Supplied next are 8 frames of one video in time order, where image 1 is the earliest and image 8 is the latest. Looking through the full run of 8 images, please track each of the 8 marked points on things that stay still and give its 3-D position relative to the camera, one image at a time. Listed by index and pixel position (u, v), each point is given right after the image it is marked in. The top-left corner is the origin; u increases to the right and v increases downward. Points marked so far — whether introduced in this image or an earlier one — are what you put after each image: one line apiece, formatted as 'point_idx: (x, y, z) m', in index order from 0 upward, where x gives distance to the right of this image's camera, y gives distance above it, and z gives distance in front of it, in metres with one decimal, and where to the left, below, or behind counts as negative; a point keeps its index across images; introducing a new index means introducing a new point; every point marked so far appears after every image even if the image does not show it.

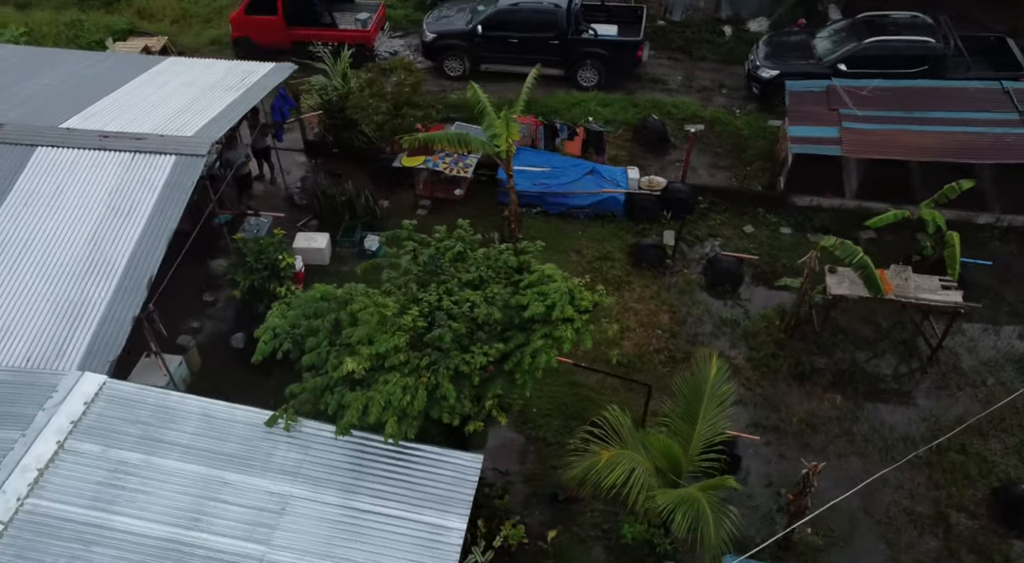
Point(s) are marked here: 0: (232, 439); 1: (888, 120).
0: (-2.6, -1.4, +7.0) m
1: (+6.2, +2.6, +12.6) m
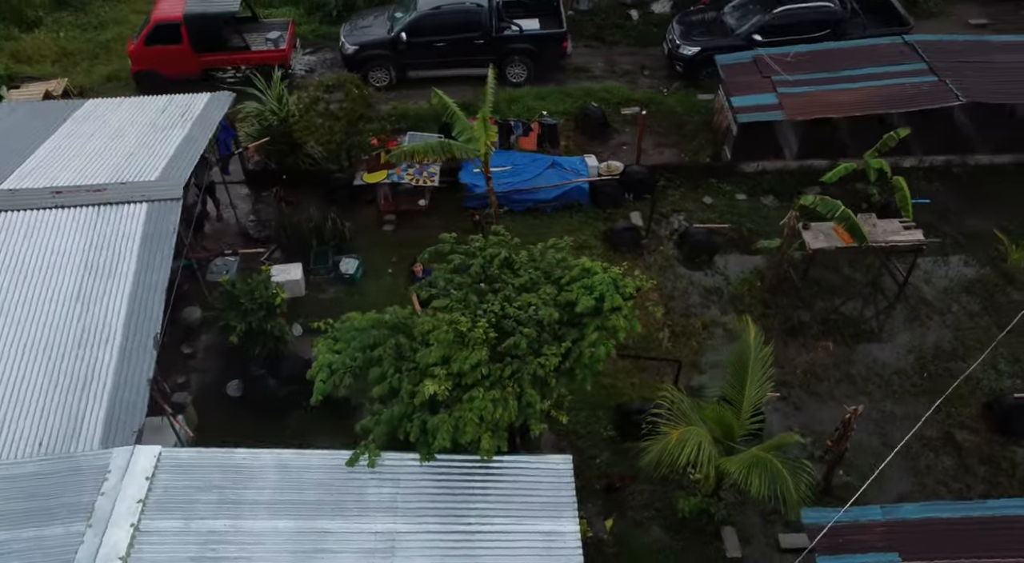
0: (-1.7, -1.8, +6.7) m
1: (+5.4, +3.5, +13.5) m
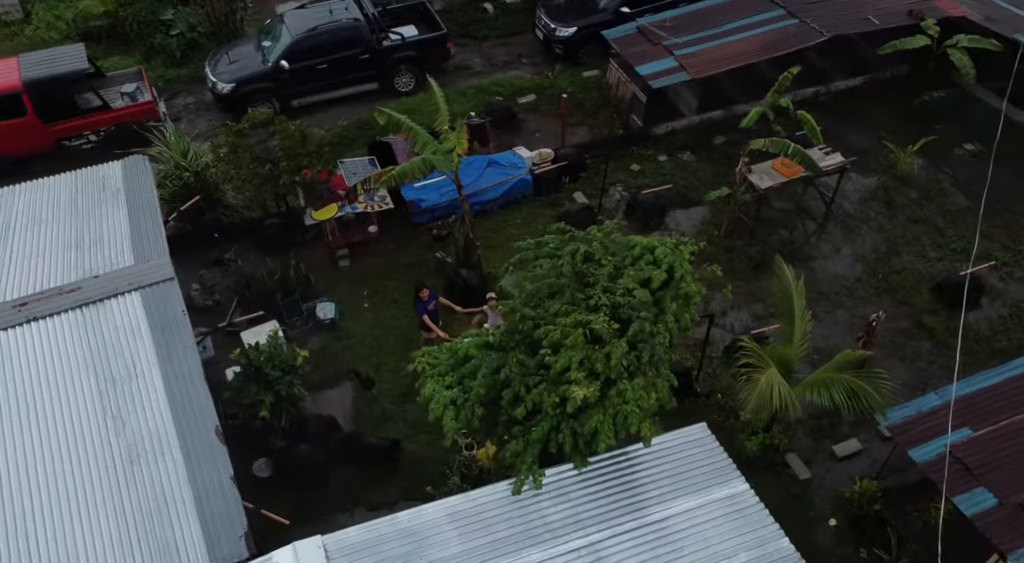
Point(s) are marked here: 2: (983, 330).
0: (-0.2, -2.0, +6.4) m
1: (+3.6, +4.6, +14.6) m
2: (+7.0, -0.6, +11.4) m
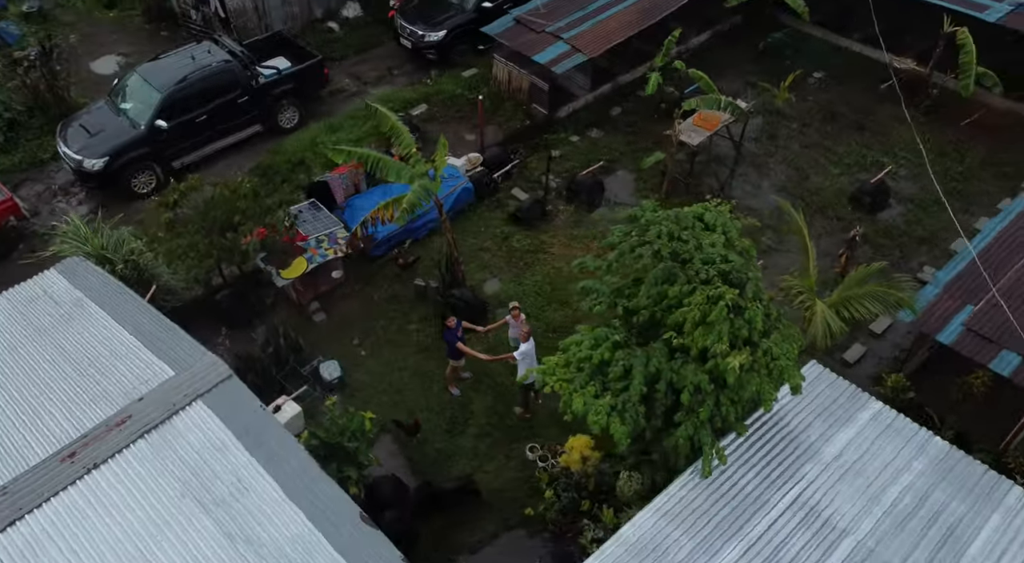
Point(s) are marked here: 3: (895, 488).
0: (+1.6, -1.9, +6.5) m
1: (+1.4, +5.1, +15.1) m
2: (+6.6, +1.0, +13.1) m
3: (+3.3, -1.8, +6.7) m
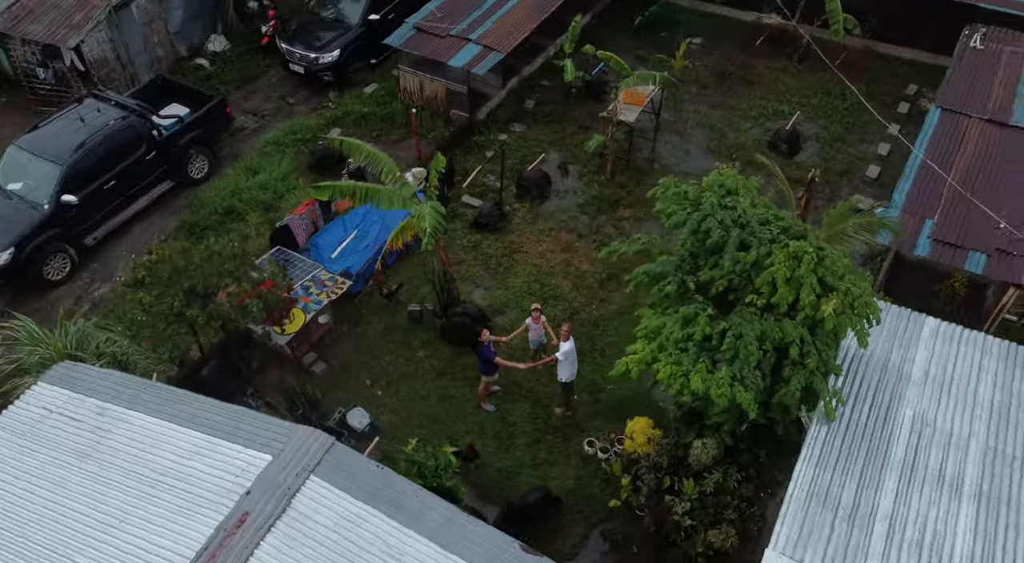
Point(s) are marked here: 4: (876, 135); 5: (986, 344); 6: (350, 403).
0: (+3.0, -1.5, +6.8) m
1: (-0.6, +5.1, +15.1) m
2: (+5.7, +2.3, +14.4) m
3: (+4.5, -1.0, +7.4) m
4: (+7.0, +2.9, +14.8) m
5: (+4.7, -0.6, +7.8) m
6: (-2.2, -1.6, +10.4) m
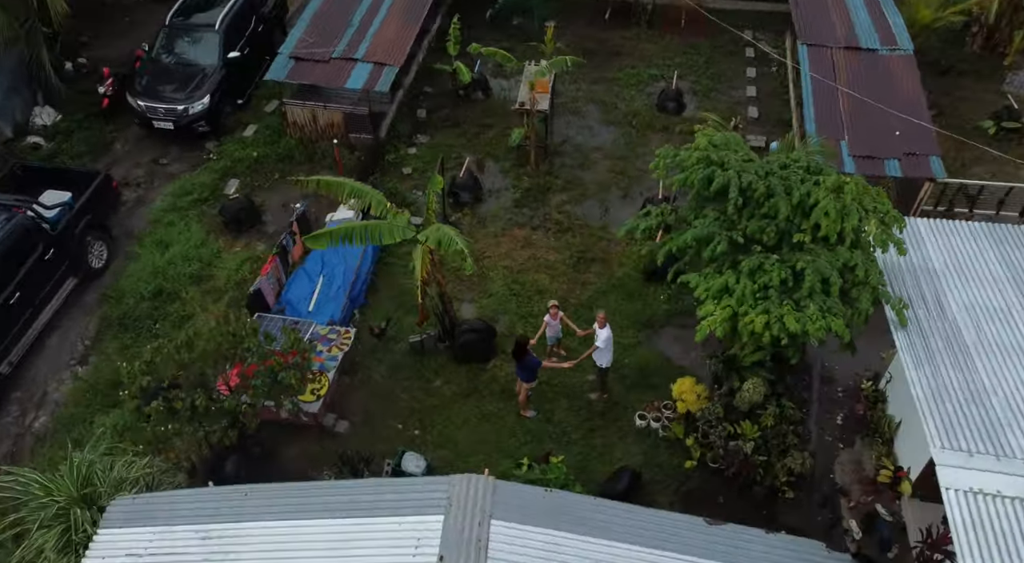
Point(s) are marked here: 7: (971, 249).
0: (+4.2, -0.6, +7.7) m
1: (-2.9, +4.6, +14.6) m
2: (+3.8, +3.4, +15.5) m
3: (+5.3, +0.2, +8.6) m
4: (+4.8, +4.3, +16.3) m
5: (+5.4, +0.6, +9.1) m
6: (-1.5, -2.2, +9.8) m
7: (+5.3, +0.4, +8.8) m
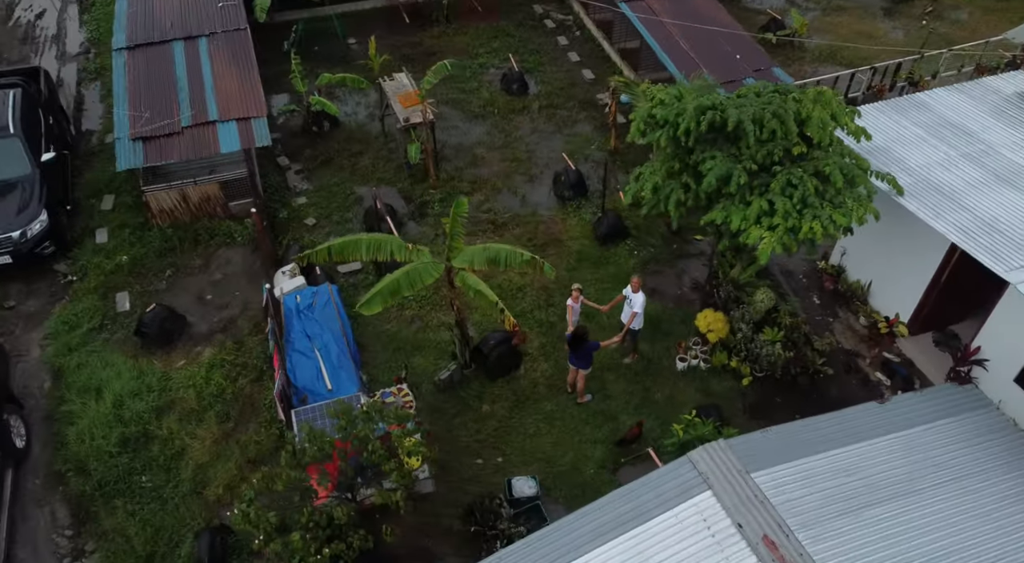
0: (+5.0, +0.9, +9.3) m
1: (-5.3, +3.1, +13.0) m
2: (+0.7, +4.2, +16.3) m
3: (+5.4, +2.0, +10.5) m
4: (+1.0, +5.2, +17.3) m
5: (+5.2, +2.4, +10.9) m
6: (-0.2, -2.5, +9.4) m
7: (+5.2, +2.2, +10.7) m
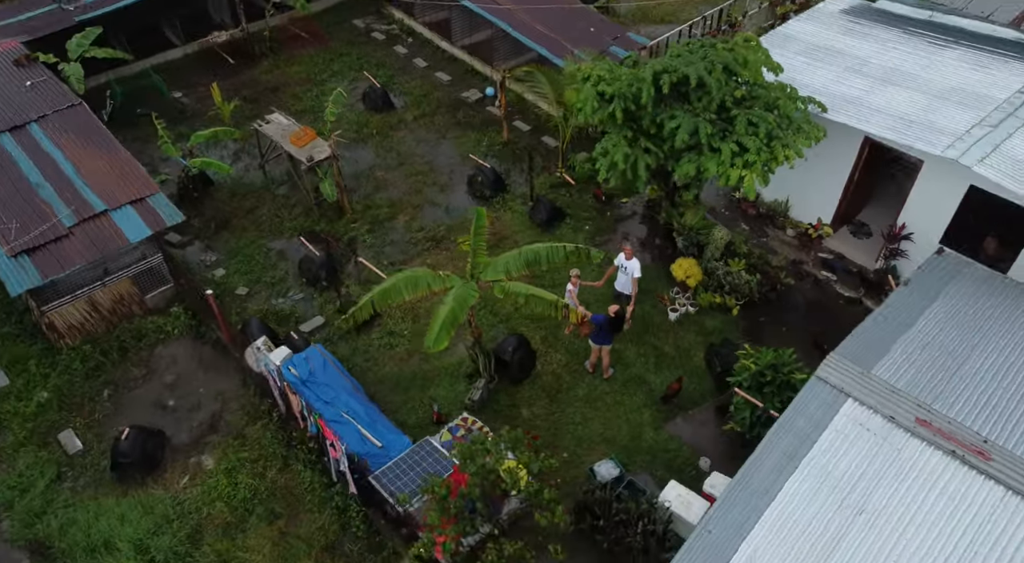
0: (+4.6, +2.3, +10.7) m
1: (-6.5, +1.3, +11.2) m
2: (-2.2, +3.9, +16.1) m
3: (+4.4, +3.4, +11.9) m
4: (-2.5, +5.0, +17.1) m
5: (+3.9, +3.7, +12.3) m
6: (+0.8, -2.5, +9.5) m
7: (+4.1, +3.5, +12.1) m
